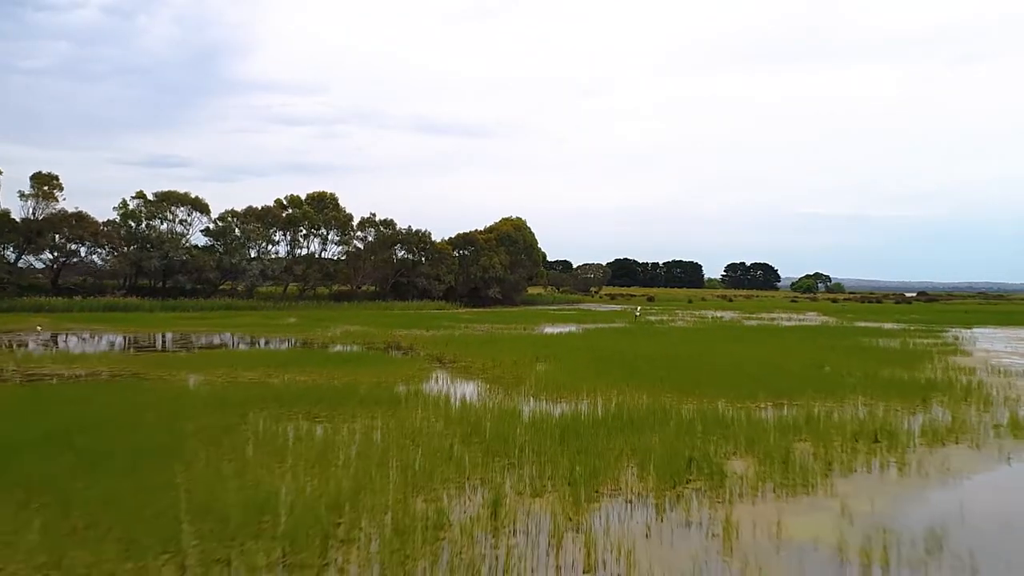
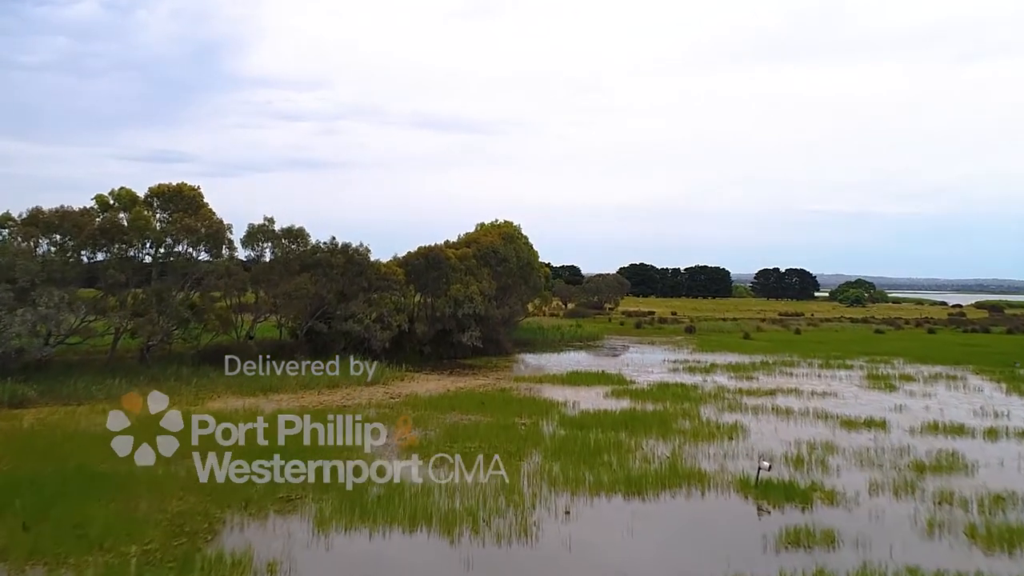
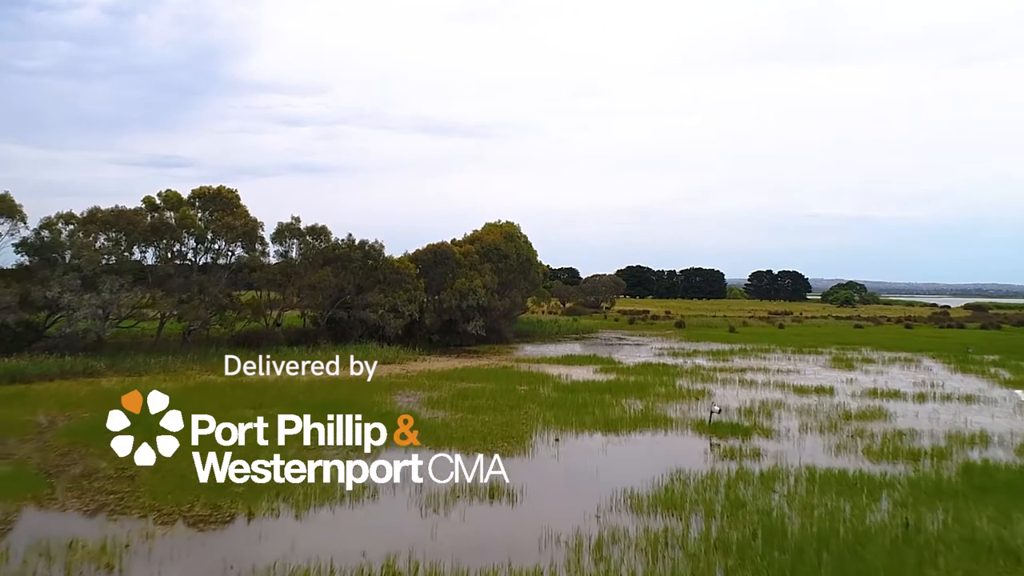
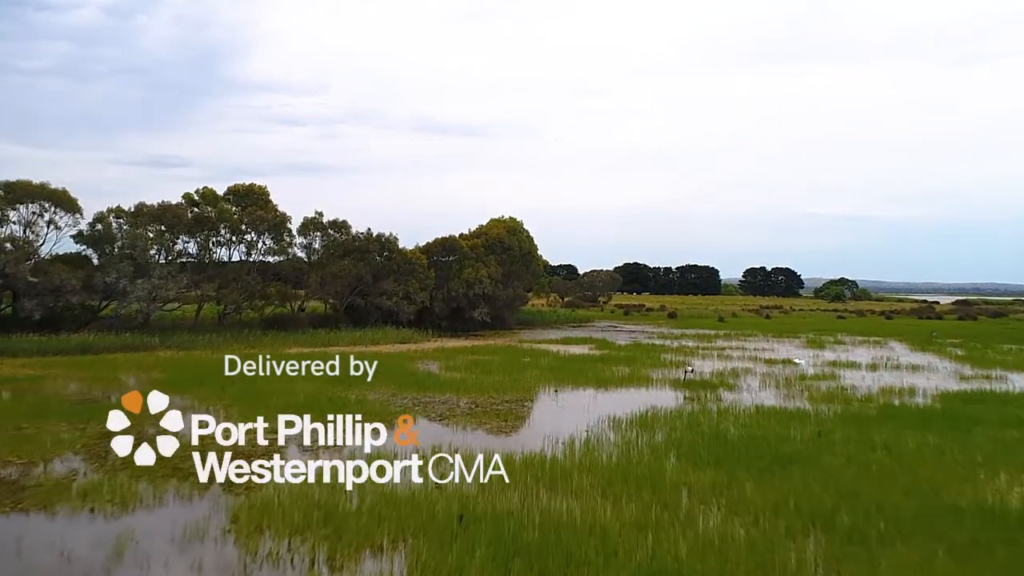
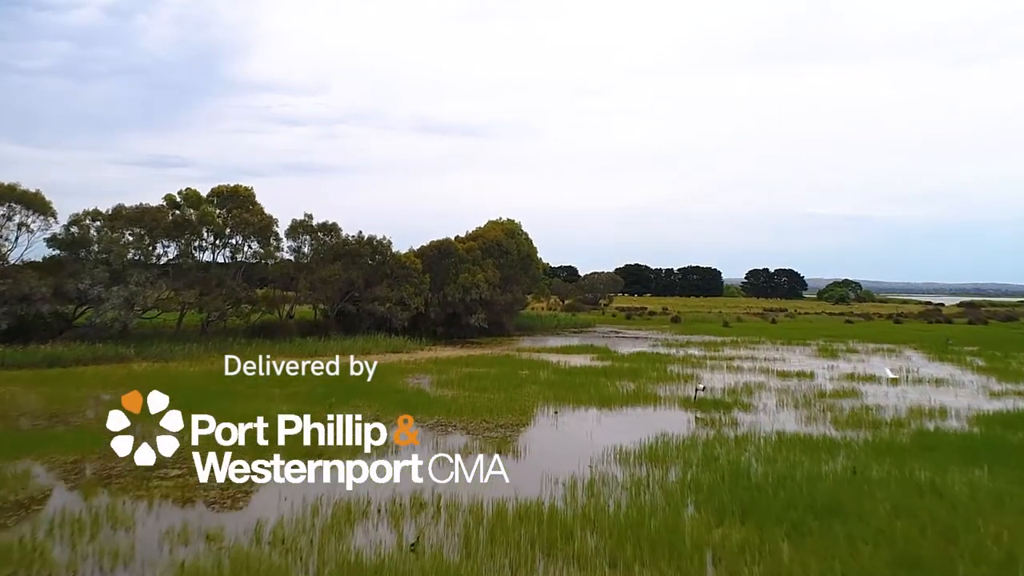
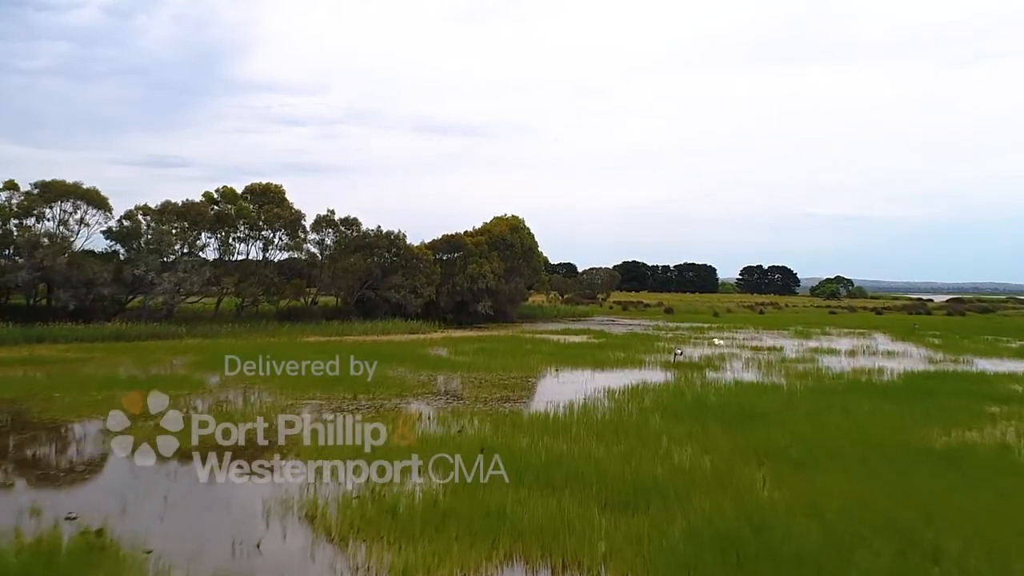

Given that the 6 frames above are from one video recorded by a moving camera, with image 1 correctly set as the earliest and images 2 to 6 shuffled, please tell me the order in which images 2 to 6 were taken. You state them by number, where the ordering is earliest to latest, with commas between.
6, 4, 5, 3, 2
